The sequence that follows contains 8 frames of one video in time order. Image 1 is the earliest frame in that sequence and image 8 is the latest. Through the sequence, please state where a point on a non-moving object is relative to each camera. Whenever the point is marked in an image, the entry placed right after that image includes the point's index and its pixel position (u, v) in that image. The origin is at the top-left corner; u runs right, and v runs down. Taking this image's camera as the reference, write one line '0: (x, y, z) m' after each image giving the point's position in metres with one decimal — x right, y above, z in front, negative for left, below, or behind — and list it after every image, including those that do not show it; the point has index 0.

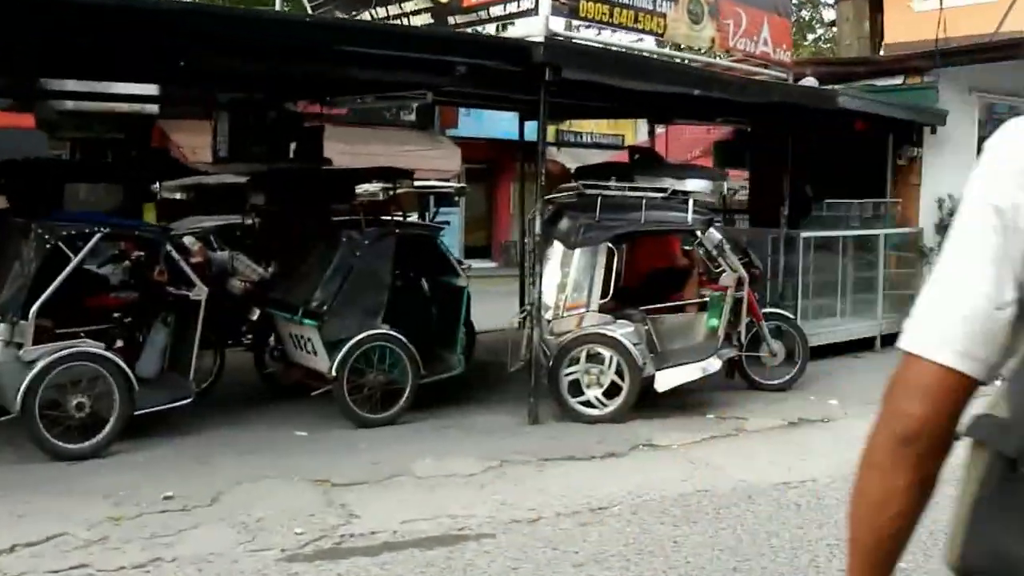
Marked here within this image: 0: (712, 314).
0: (+1.1, -0.1, +8.8) m
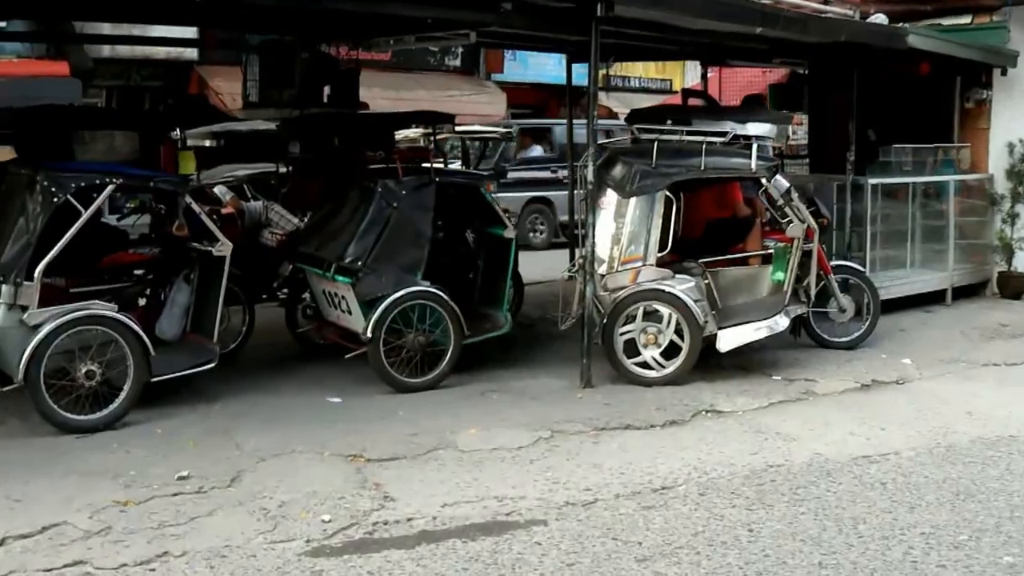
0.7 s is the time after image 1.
0: (+1.3, +0.1, +8.2) m
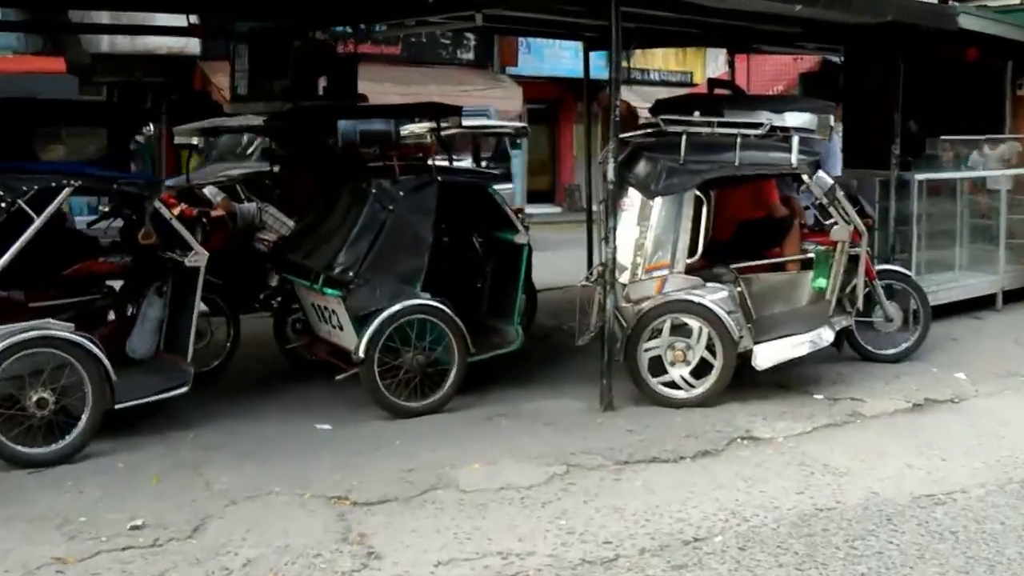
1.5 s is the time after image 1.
0: (+1.4, +0.1, +7.3) m
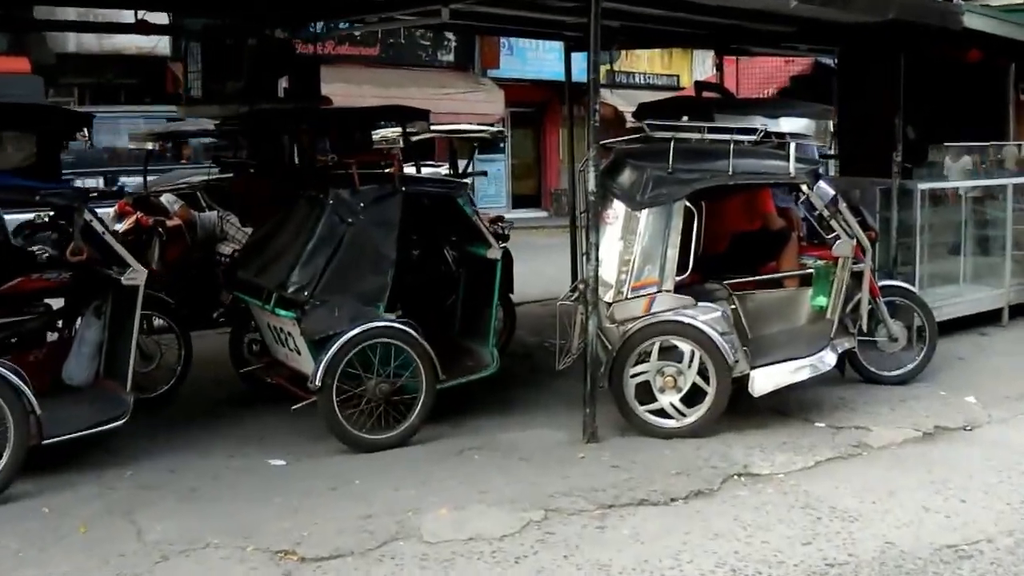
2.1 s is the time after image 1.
0: (+1.3, 0.0, +6.8) m
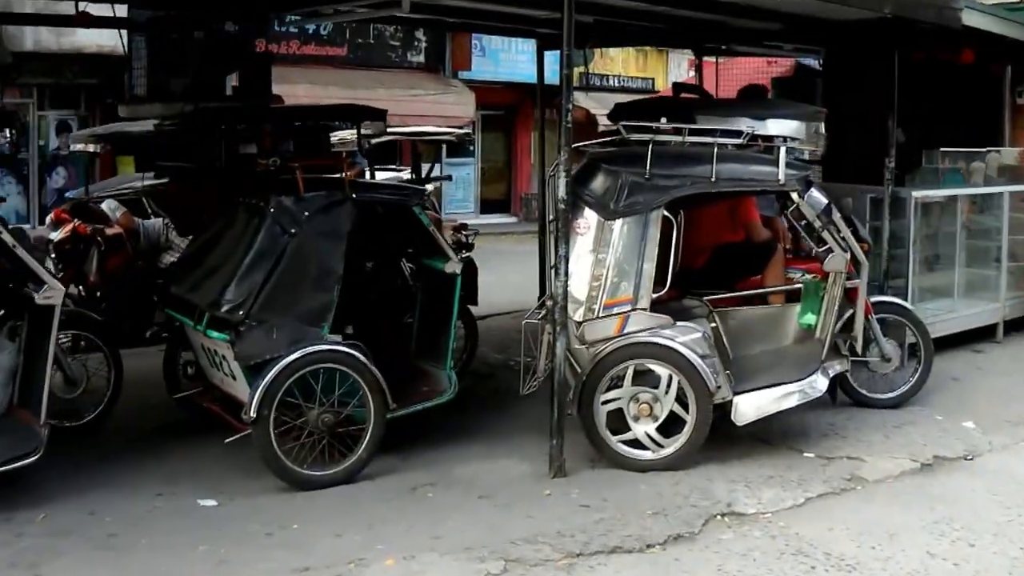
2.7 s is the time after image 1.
0: (+1.1, -0.1, +6.2) m
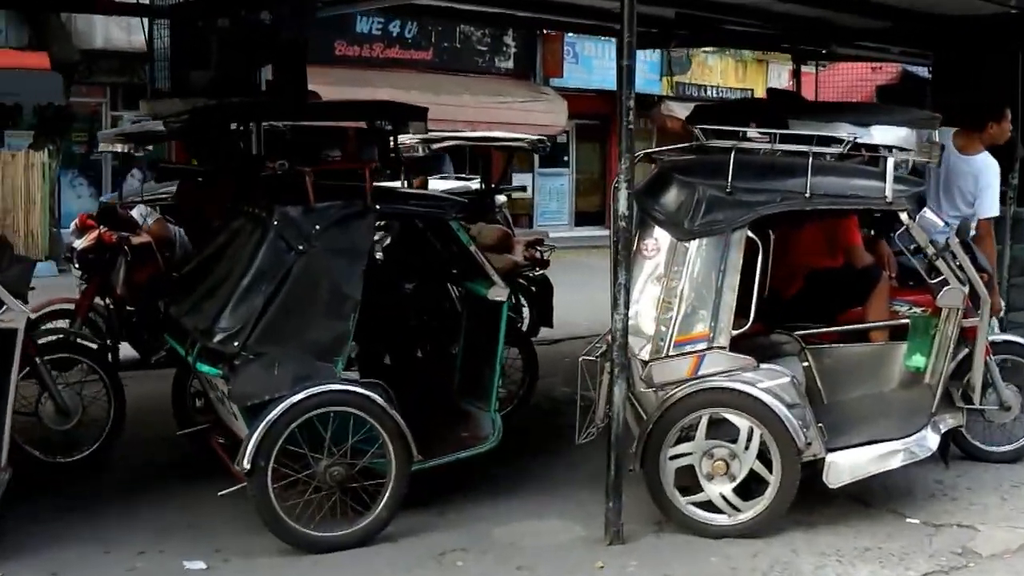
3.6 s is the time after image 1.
0: (+1.3, -0.2, +5.3) m
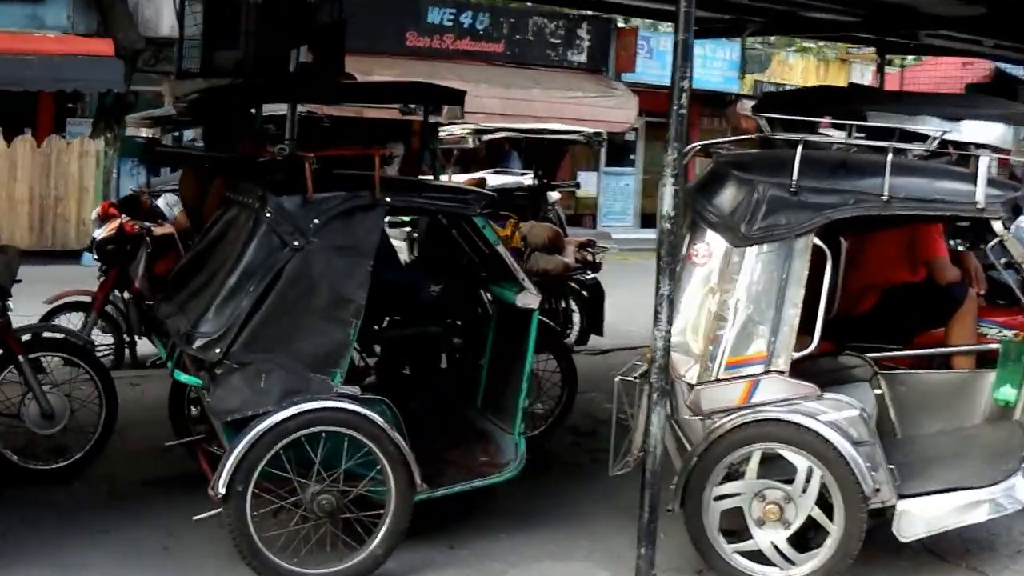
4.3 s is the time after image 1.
0: (+1.4, -0.3, +4.6) m
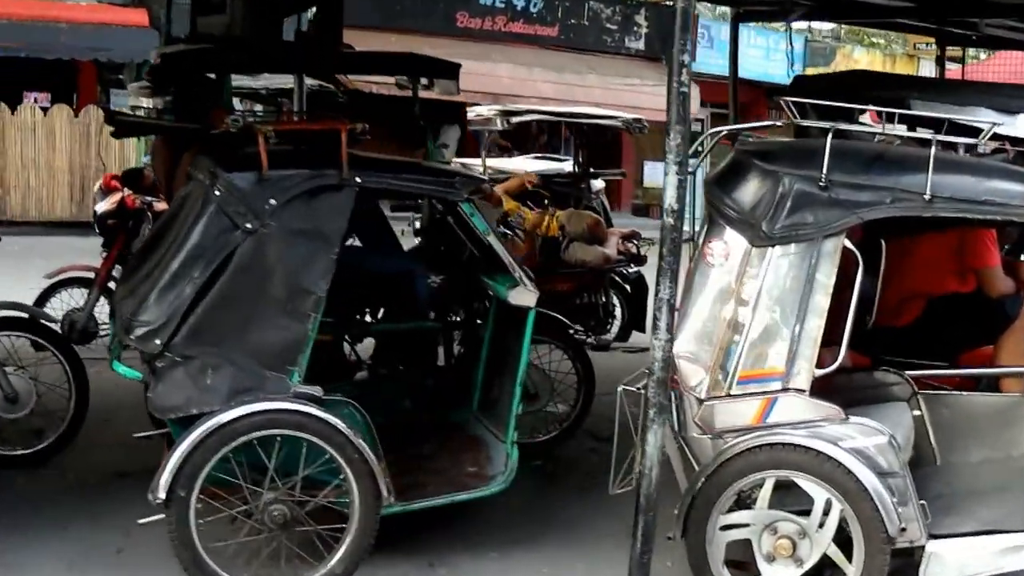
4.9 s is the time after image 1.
0: (+1.4, -0.3, +4.1) m
